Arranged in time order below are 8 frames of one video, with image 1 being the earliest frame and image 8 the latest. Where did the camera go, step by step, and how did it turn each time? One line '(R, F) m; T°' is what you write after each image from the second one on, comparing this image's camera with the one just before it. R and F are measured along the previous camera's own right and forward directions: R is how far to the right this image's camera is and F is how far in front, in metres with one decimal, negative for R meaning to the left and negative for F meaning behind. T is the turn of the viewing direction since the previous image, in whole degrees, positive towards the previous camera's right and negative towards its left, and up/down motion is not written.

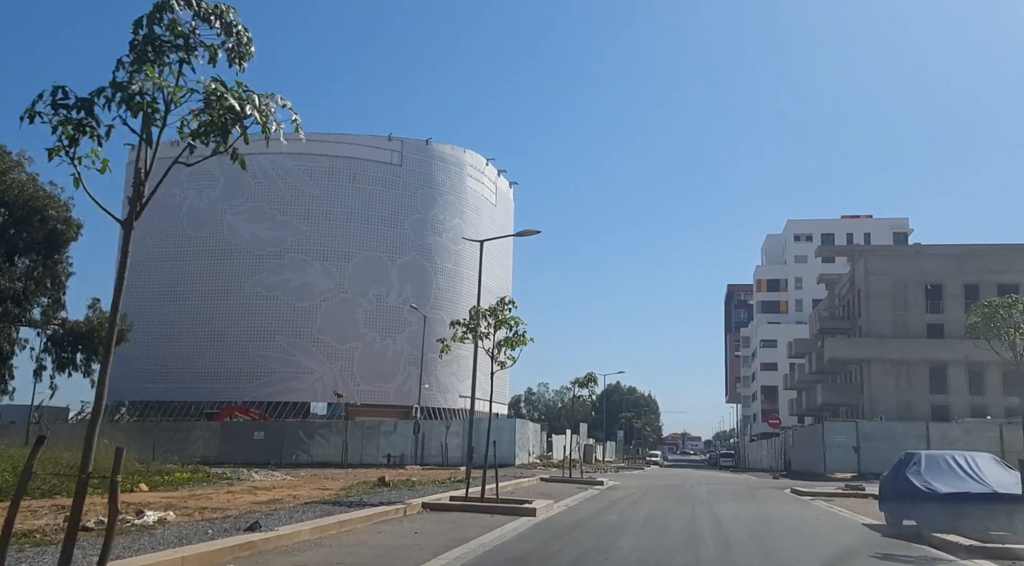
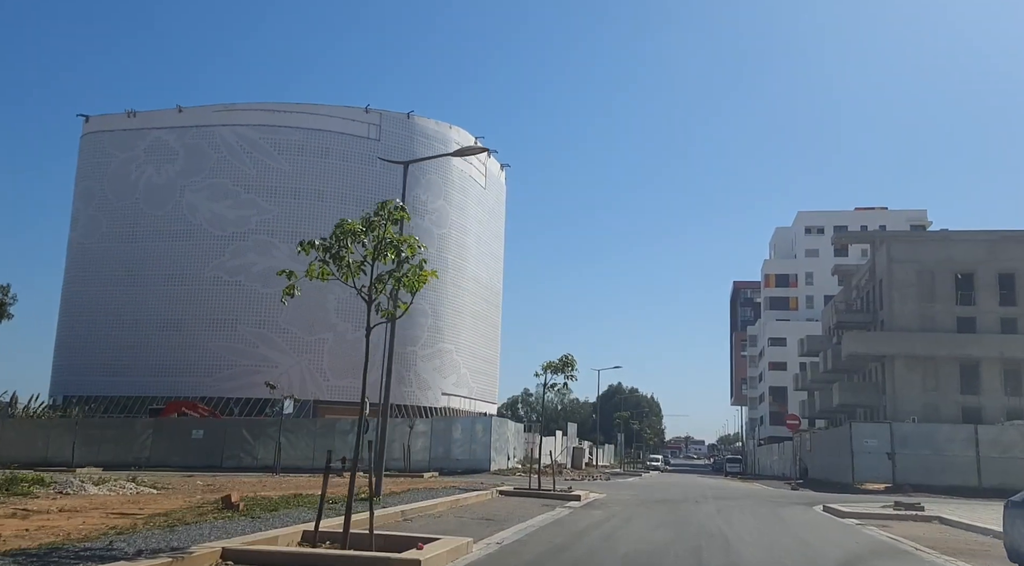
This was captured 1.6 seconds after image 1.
(+1.3, +6.6) m; 0°
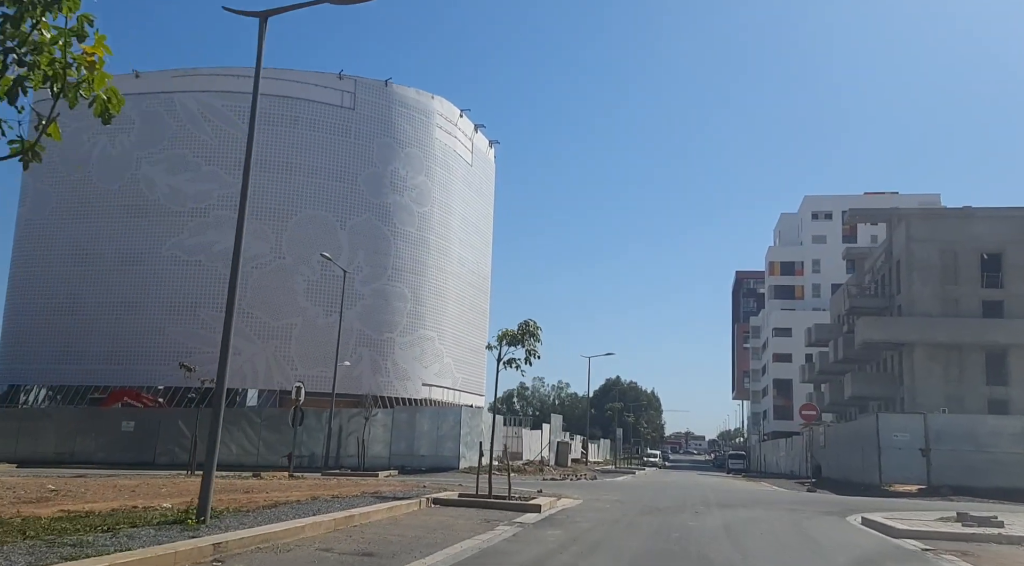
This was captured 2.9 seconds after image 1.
(+1.2, +5.4) m; 0°
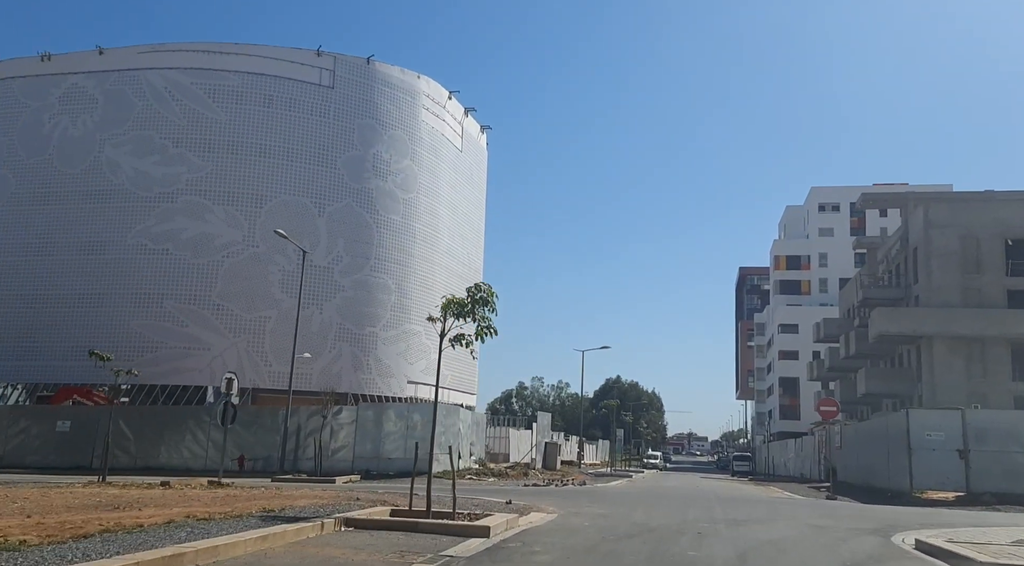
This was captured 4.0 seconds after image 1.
(+0.9, +4.1) m; 0°
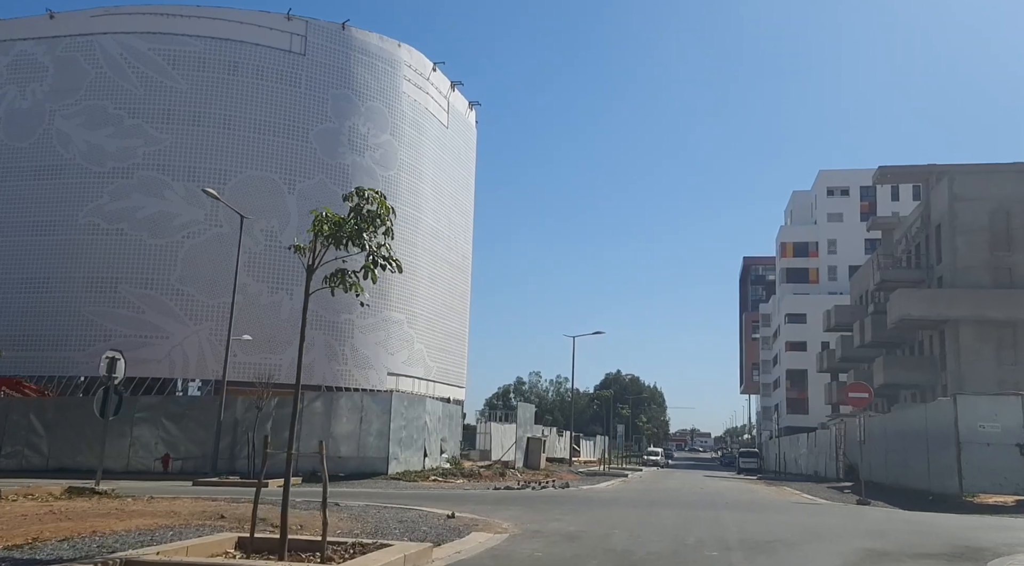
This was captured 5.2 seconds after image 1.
(+1.0, +4.7) m; 0°
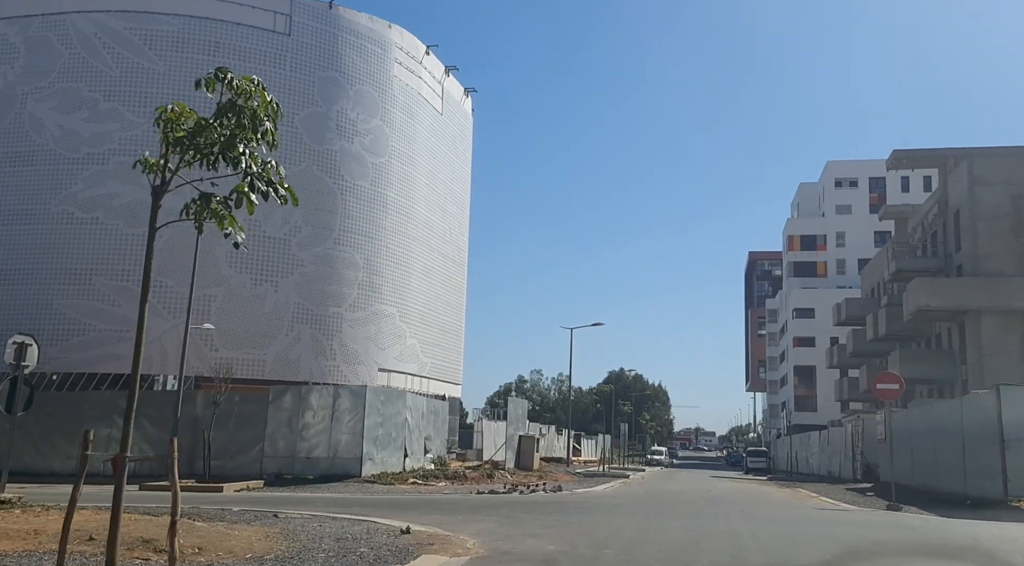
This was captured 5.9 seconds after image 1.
(+0.5, +2.7) m; 0°
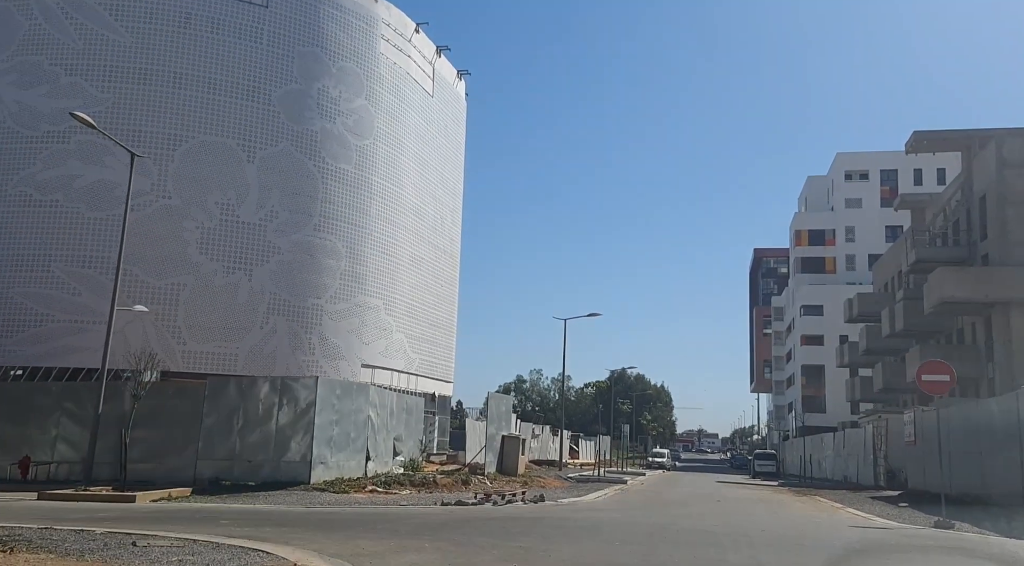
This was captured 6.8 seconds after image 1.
(+0.6, +3.6) m; 0°
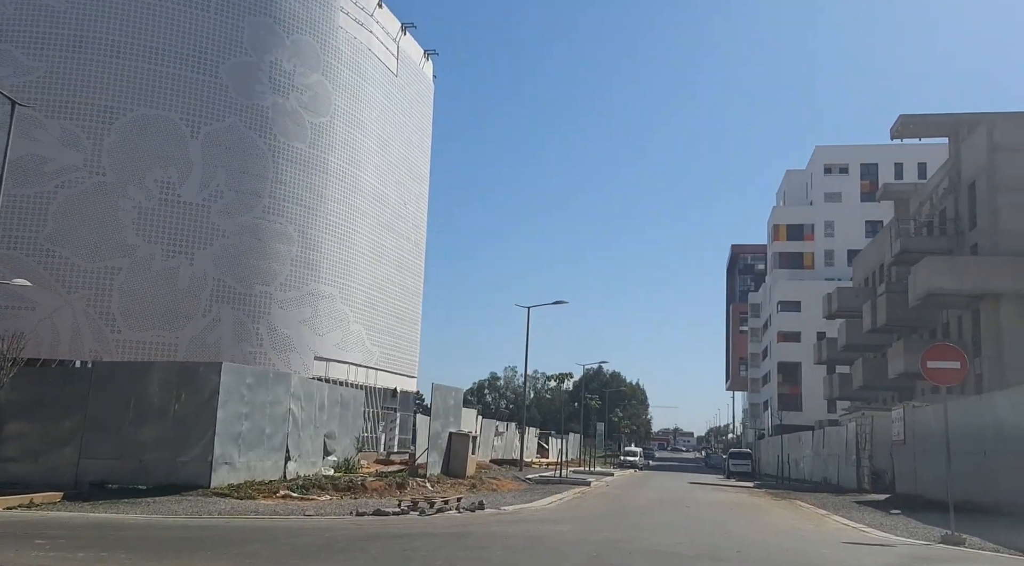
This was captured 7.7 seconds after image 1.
(+0.8, +2.9) m; +1°
